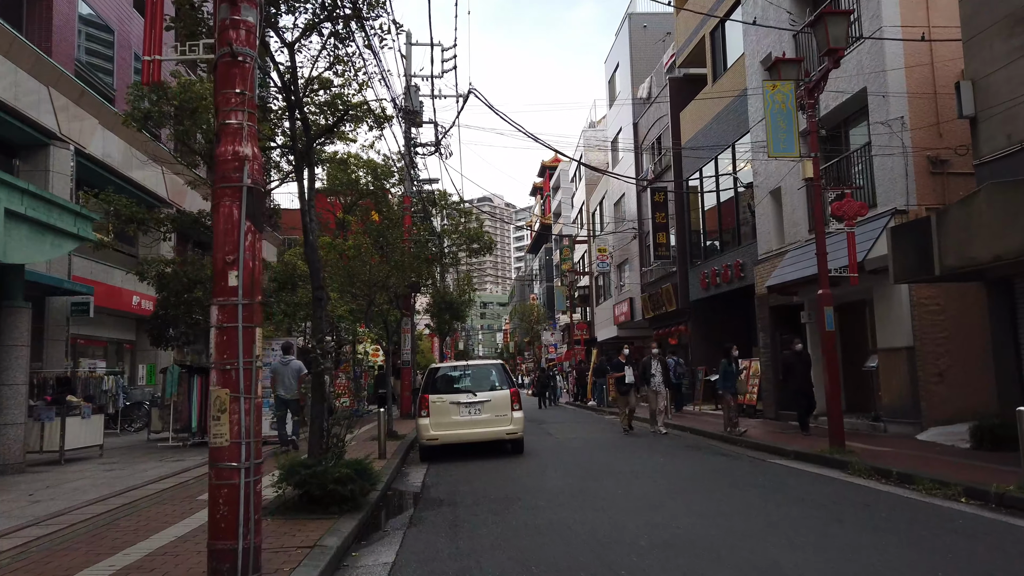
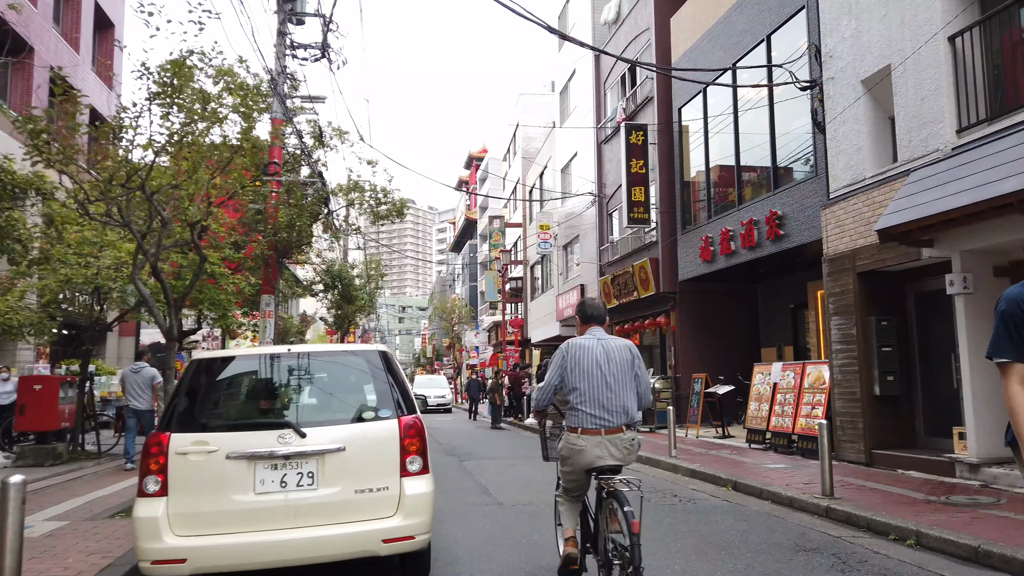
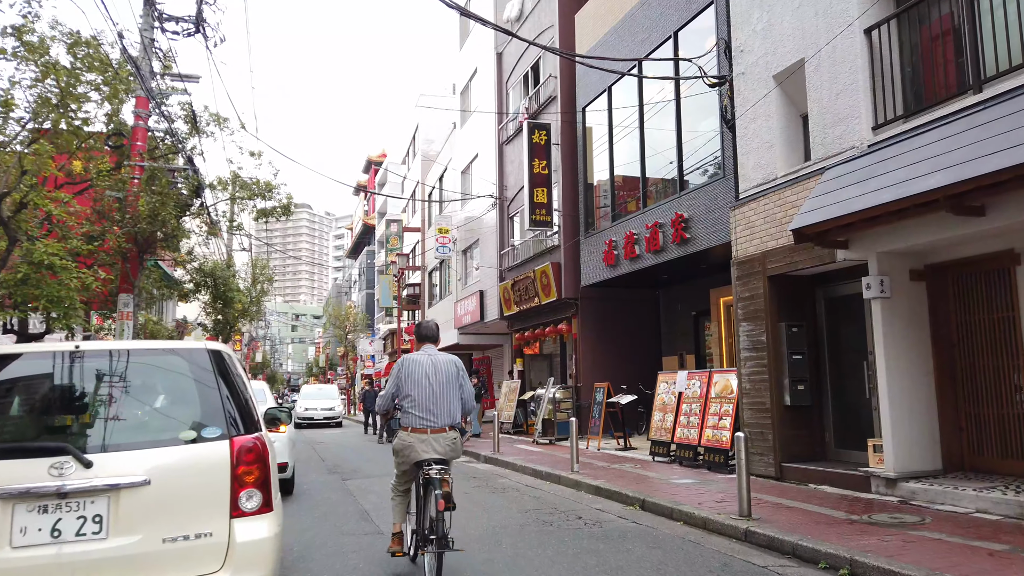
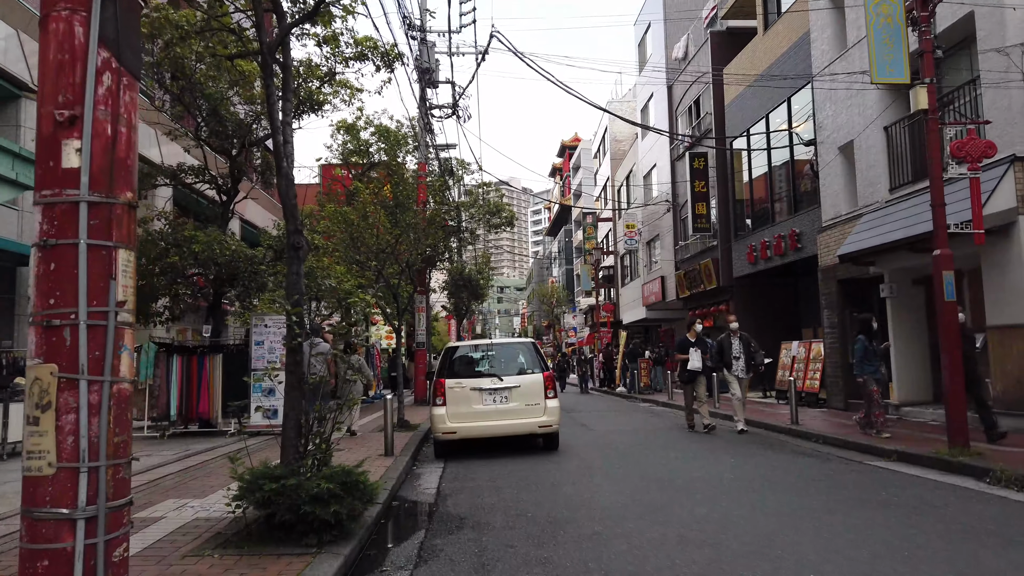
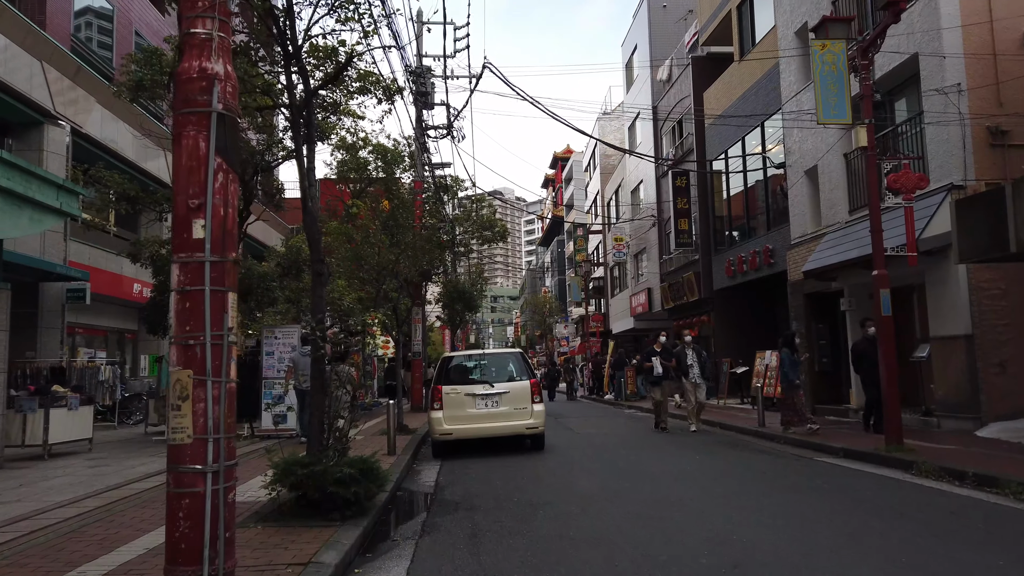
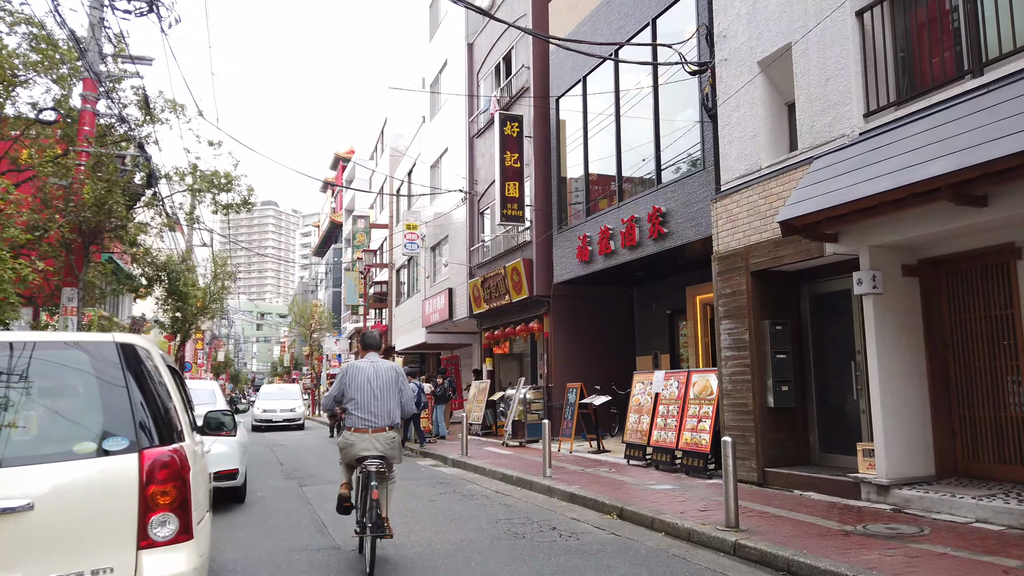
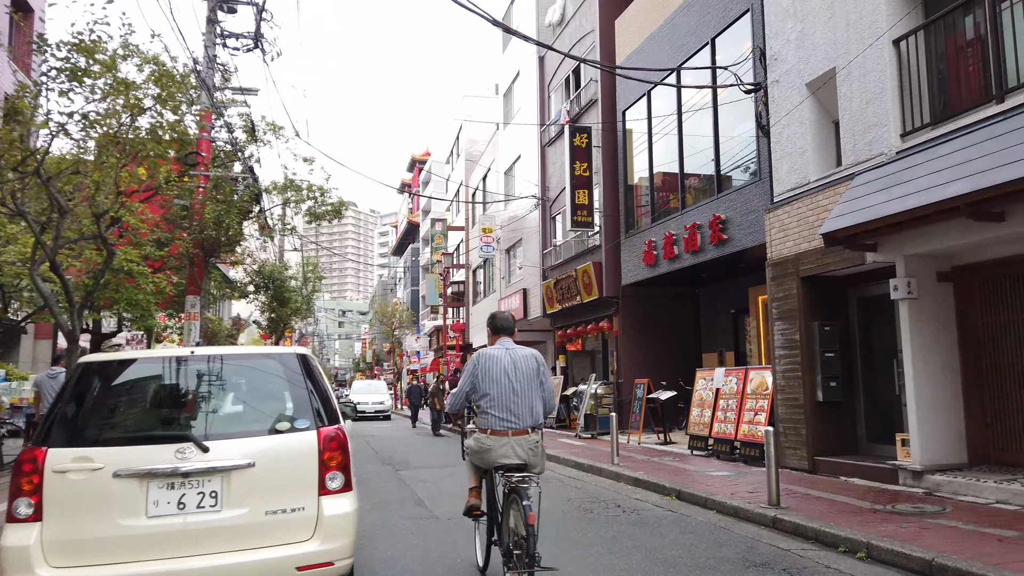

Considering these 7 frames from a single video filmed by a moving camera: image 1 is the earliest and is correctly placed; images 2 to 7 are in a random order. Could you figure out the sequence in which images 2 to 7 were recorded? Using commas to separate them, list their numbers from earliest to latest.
5, 4, 2, 7, 3, 6
